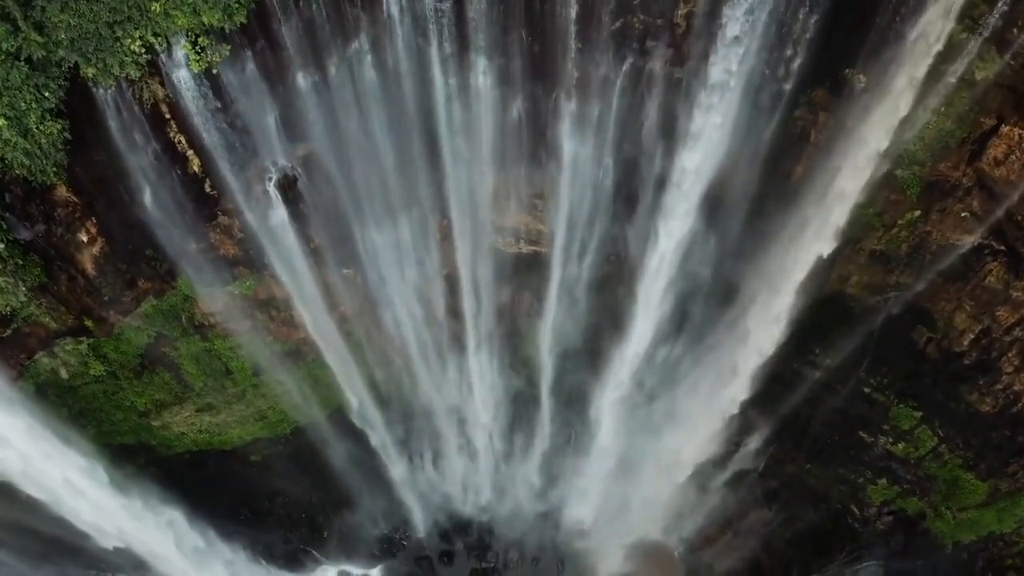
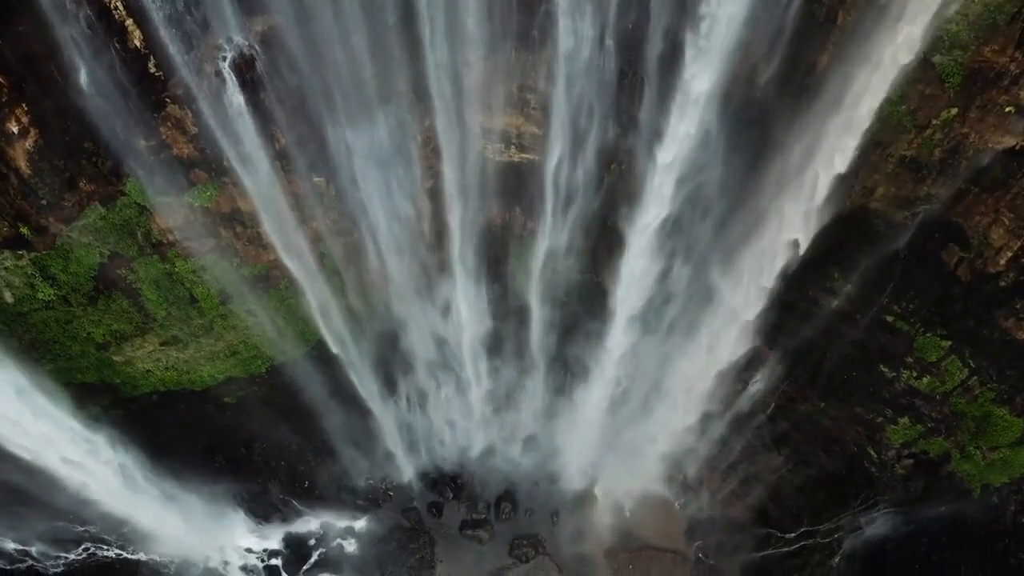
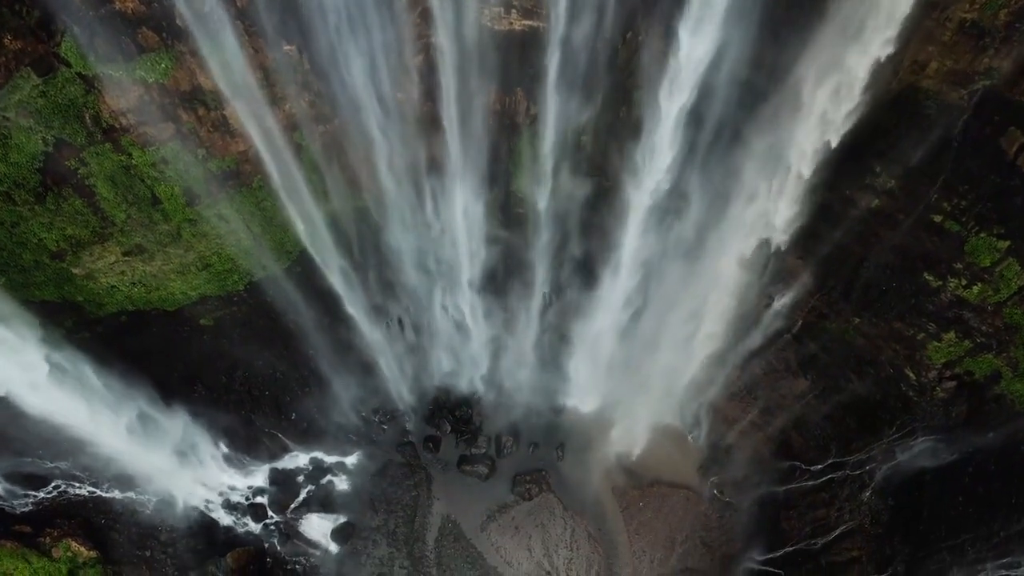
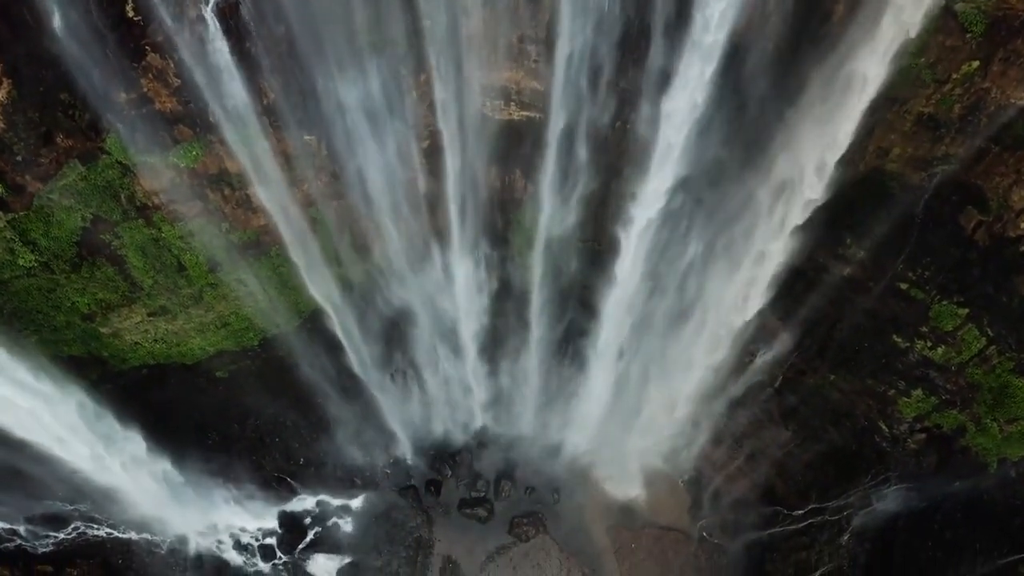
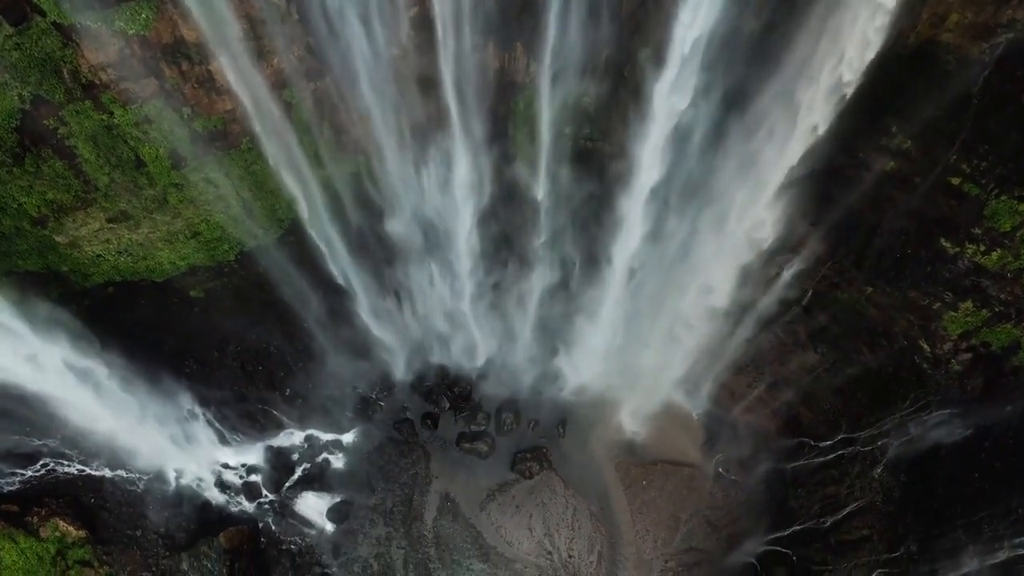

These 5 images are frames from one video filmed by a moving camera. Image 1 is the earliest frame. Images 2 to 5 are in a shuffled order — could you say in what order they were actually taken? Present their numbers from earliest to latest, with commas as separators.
2, 4, 3, 5
